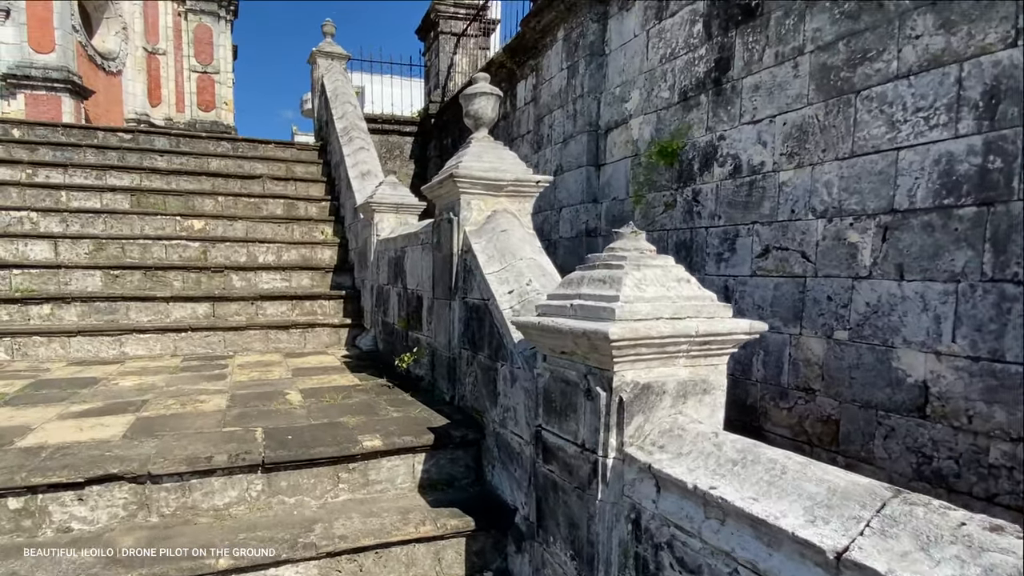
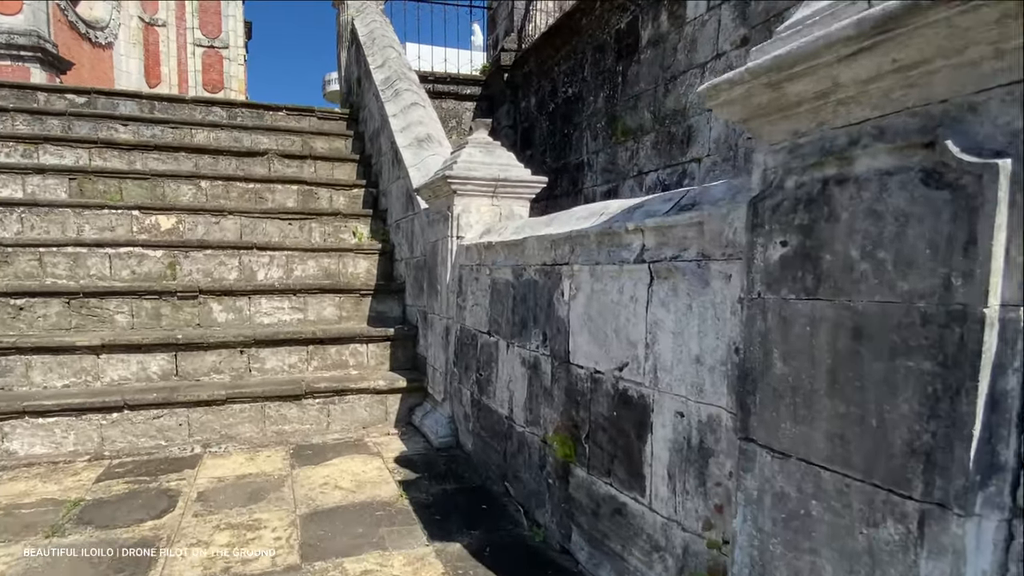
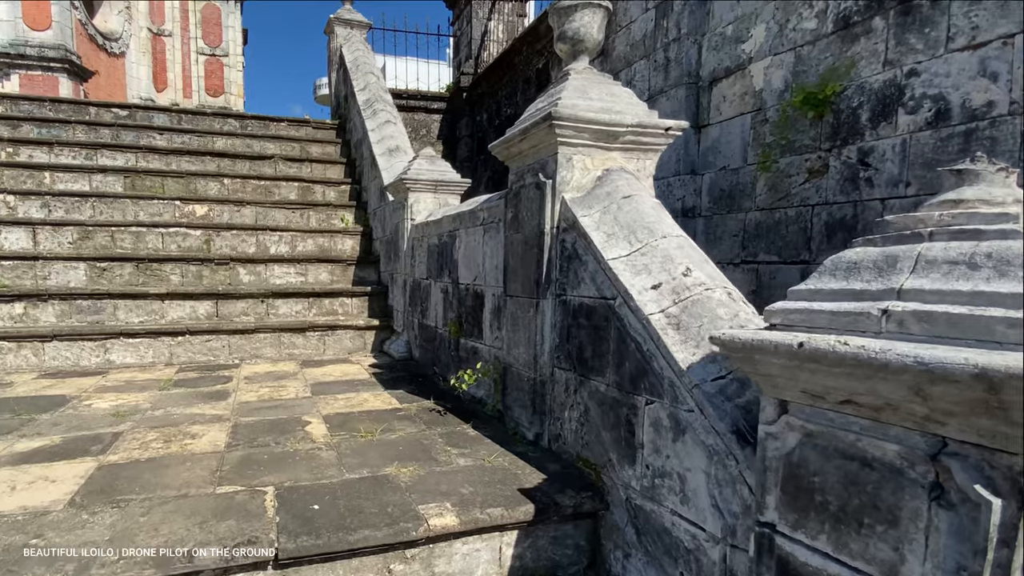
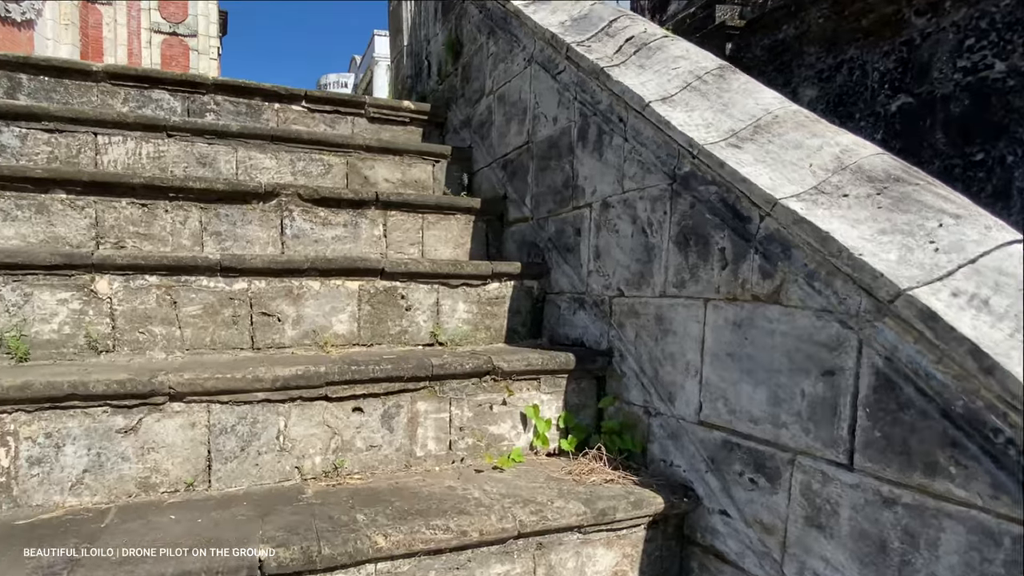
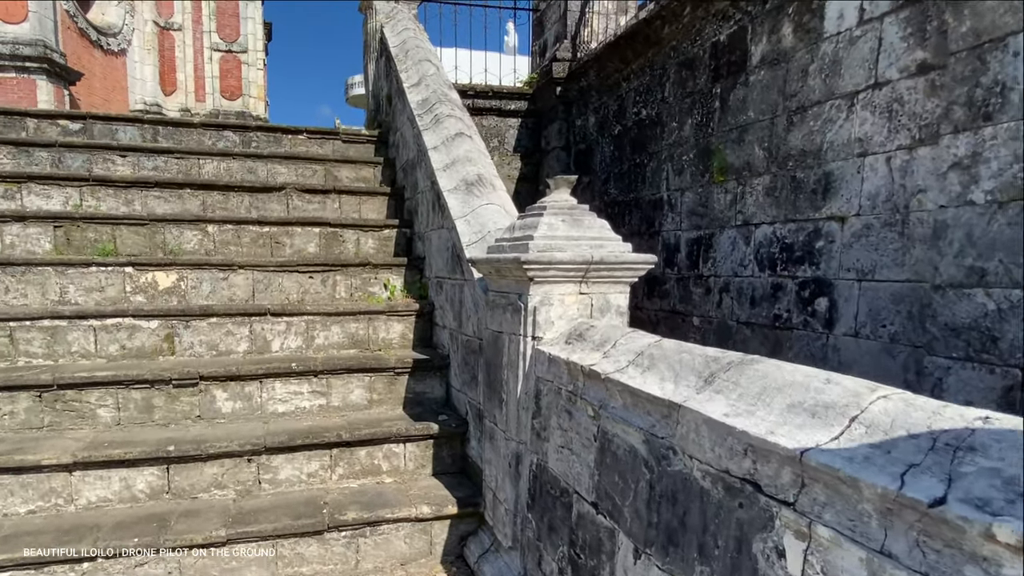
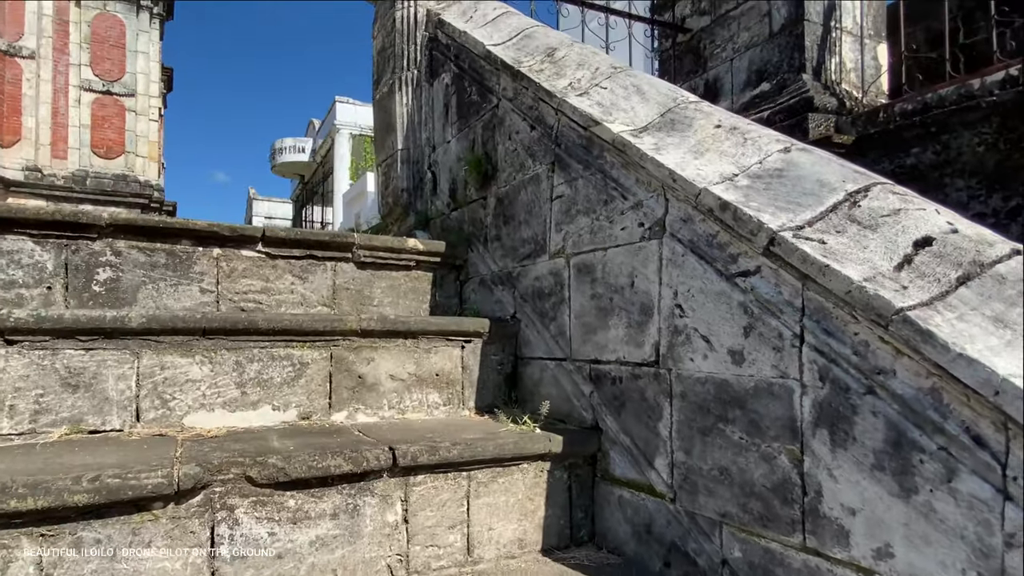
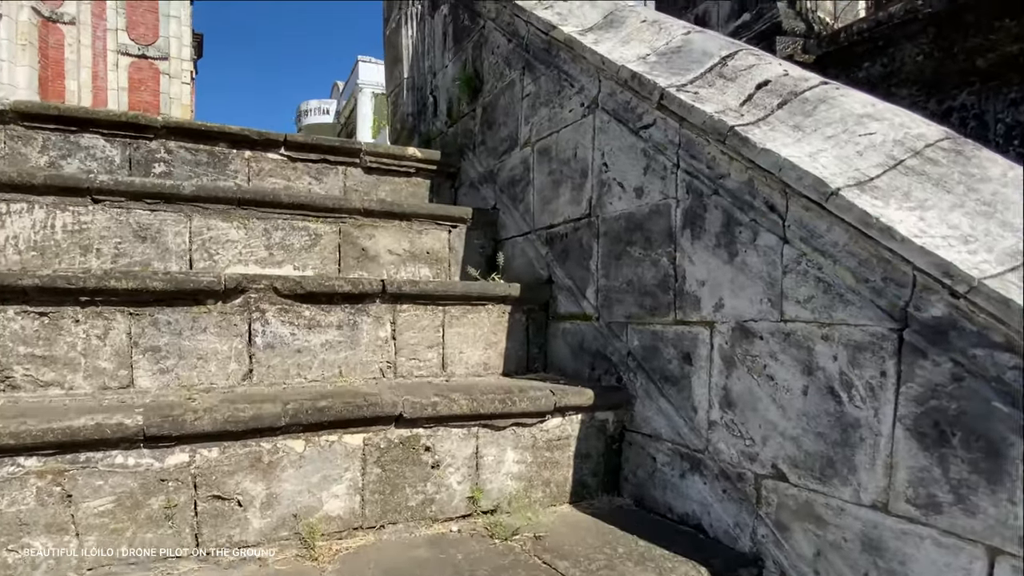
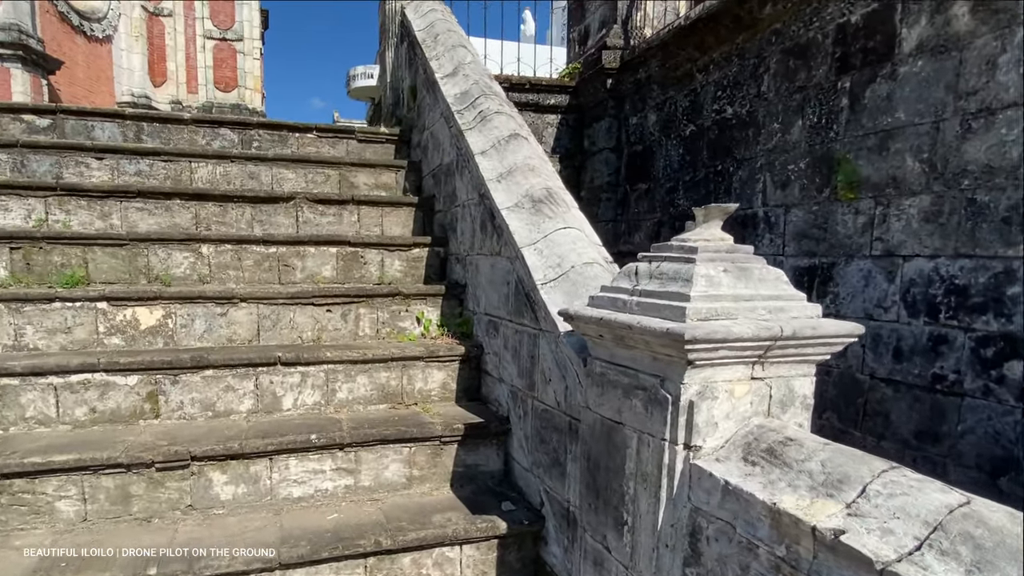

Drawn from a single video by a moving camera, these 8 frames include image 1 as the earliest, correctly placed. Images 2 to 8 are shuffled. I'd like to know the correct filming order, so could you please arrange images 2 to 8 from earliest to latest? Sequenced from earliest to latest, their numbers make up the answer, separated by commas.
3, 2, 5, 8, 4, 7, 6
